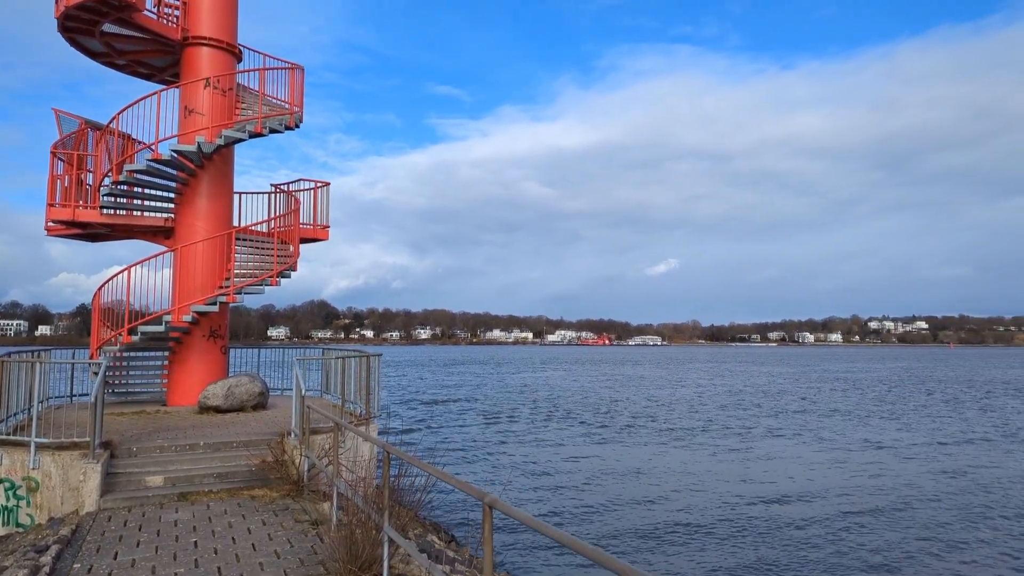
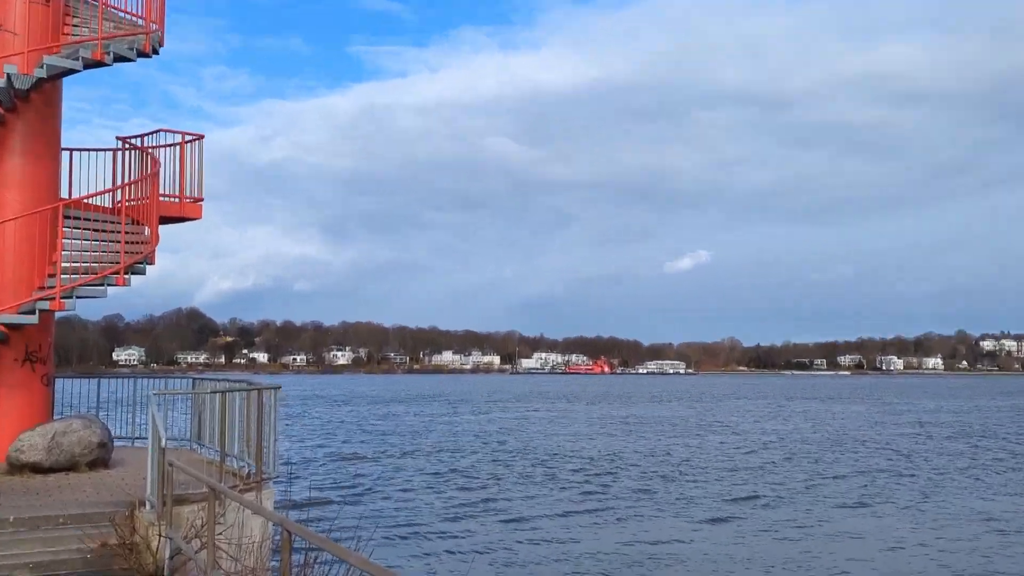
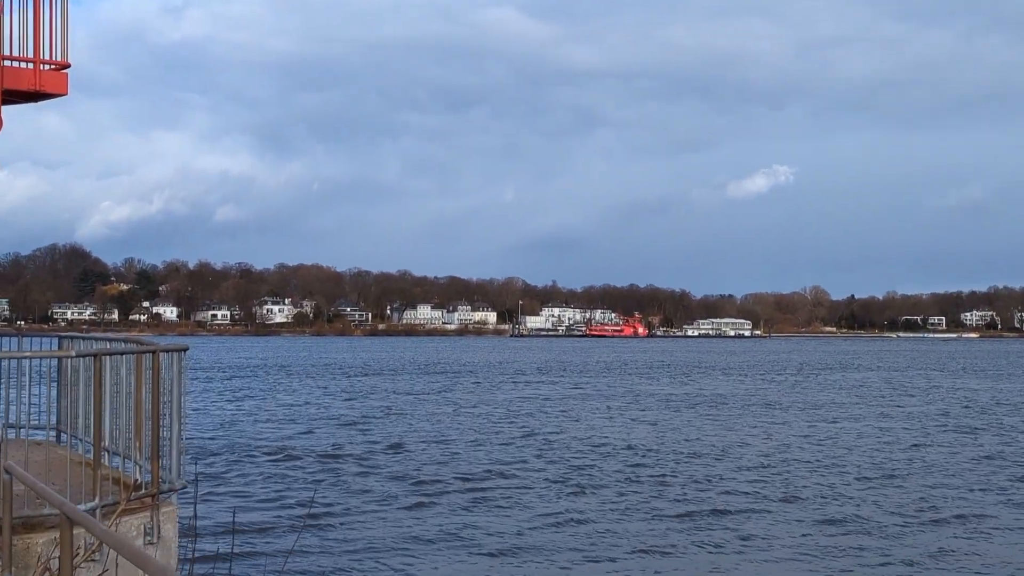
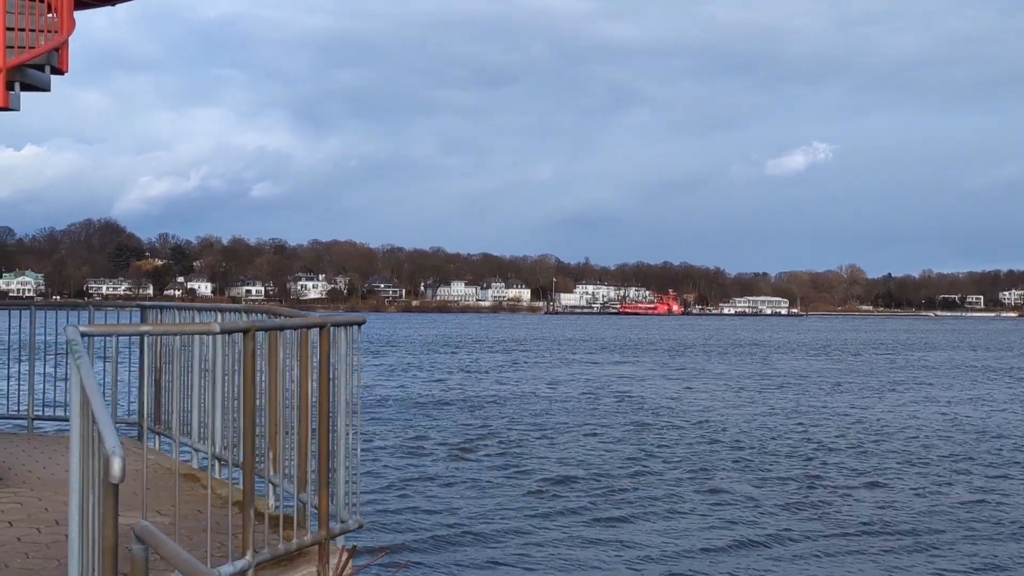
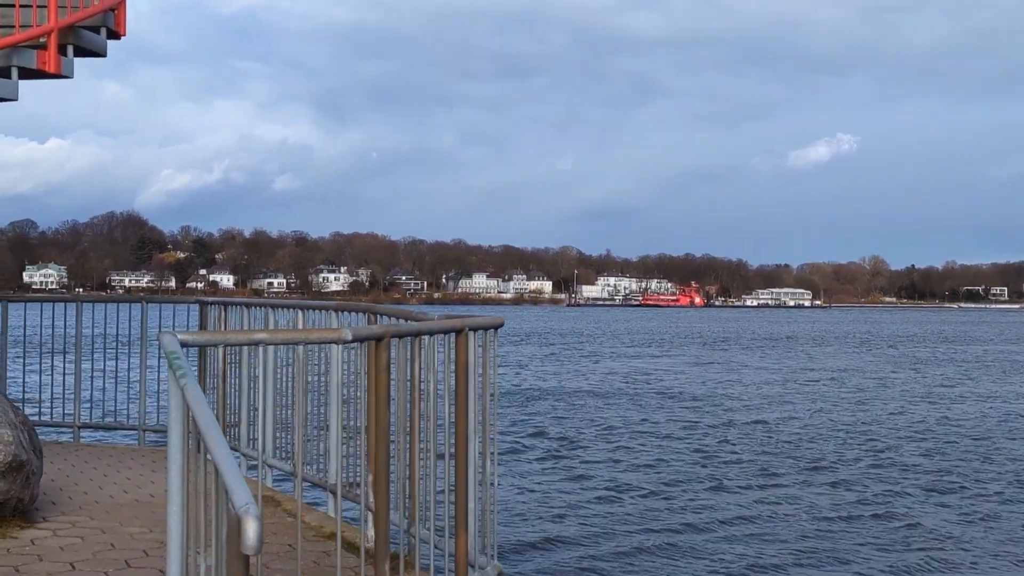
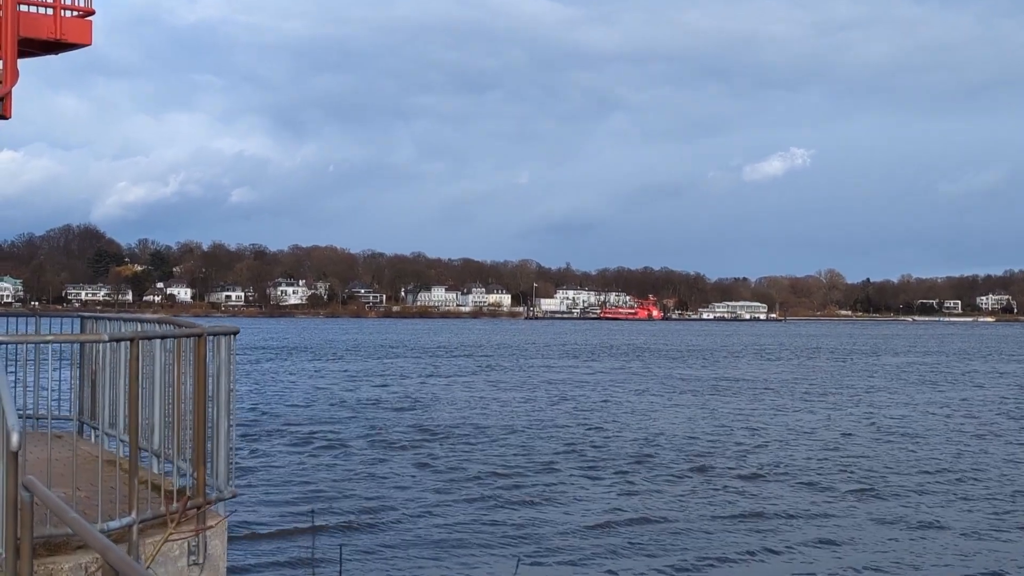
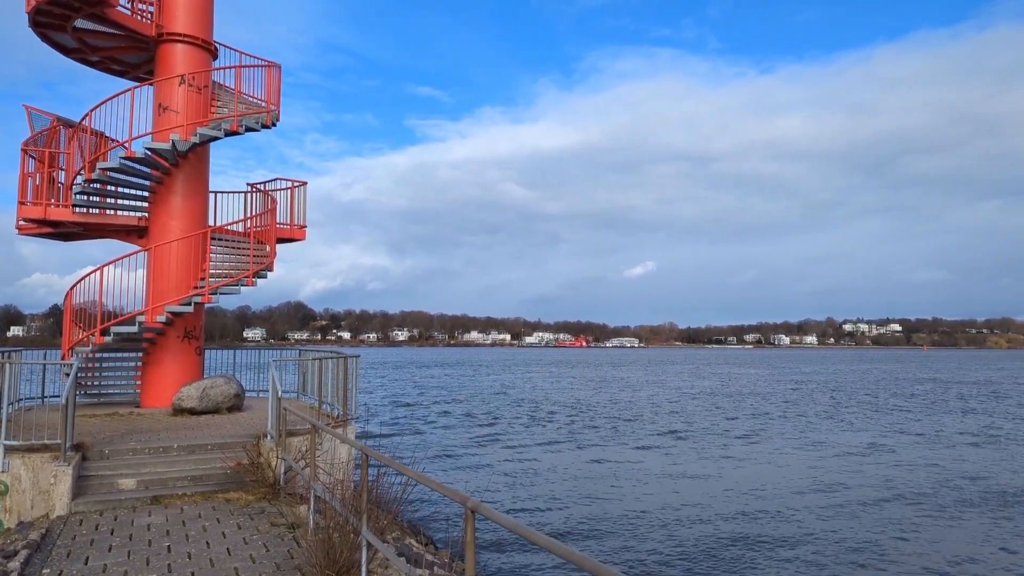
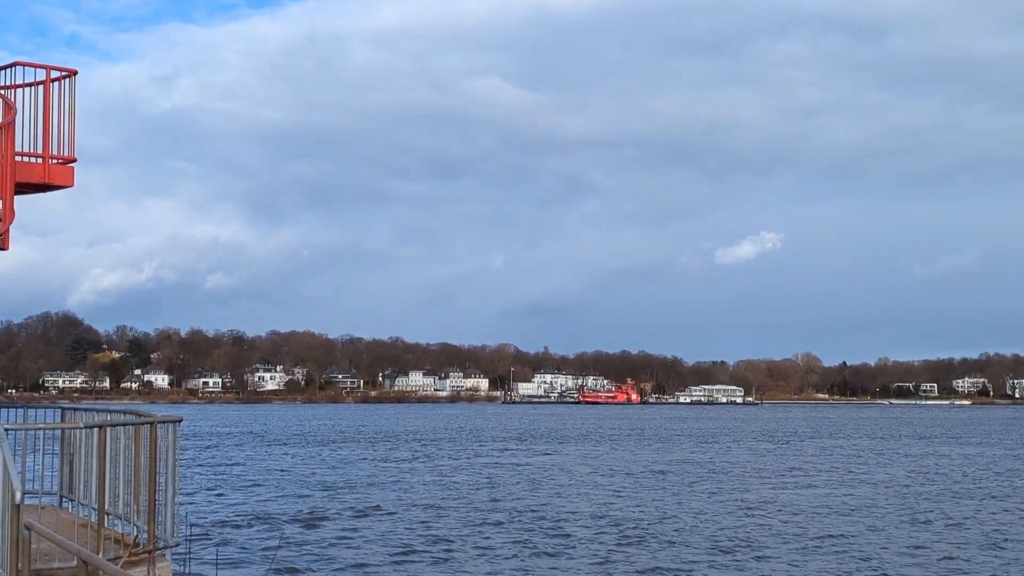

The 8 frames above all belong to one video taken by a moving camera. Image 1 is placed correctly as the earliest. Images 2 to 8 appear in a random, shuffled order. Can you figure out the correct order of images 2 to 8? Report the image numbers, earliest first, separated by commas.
7, 2, 8, 3, 6, 4, 5
